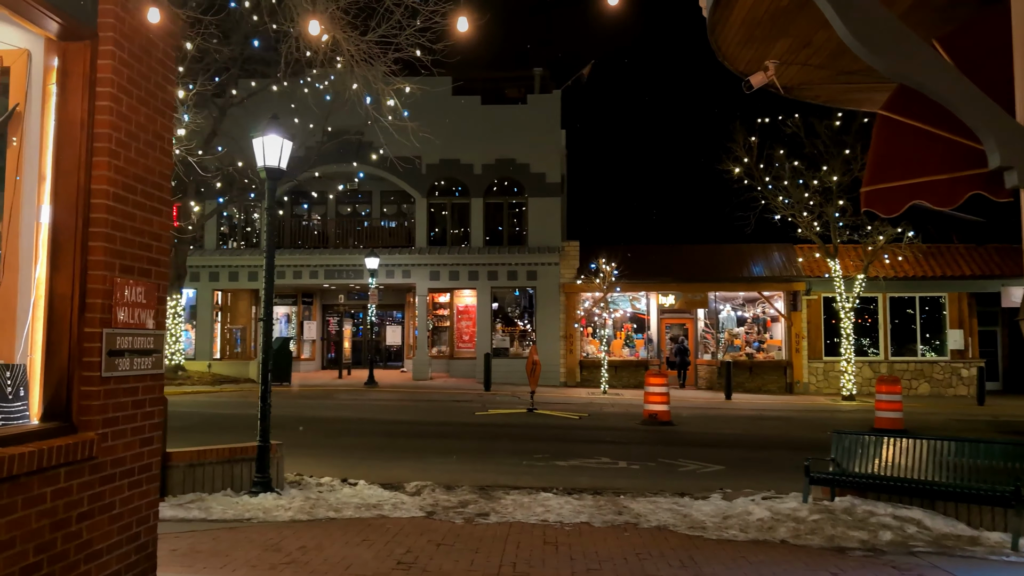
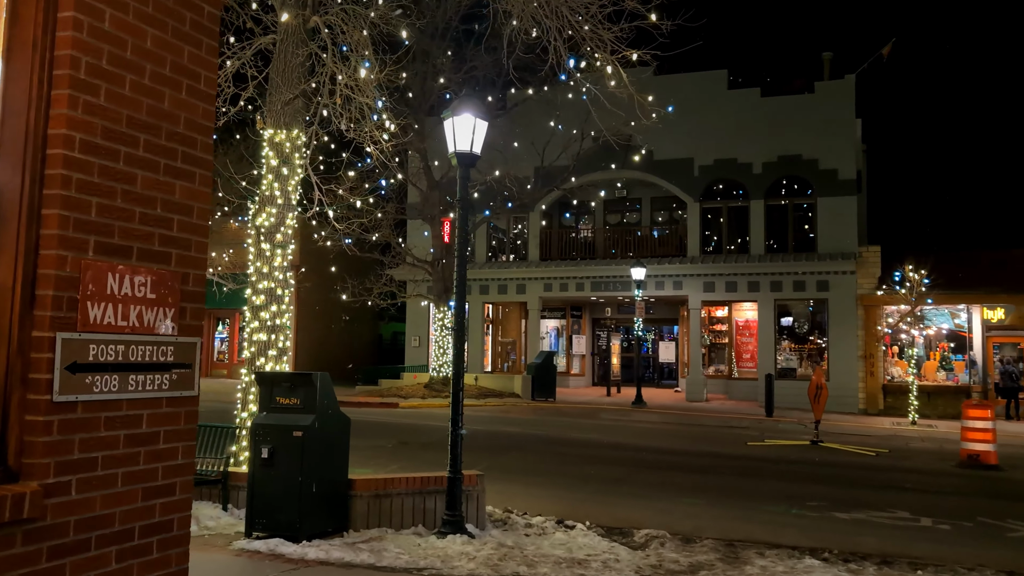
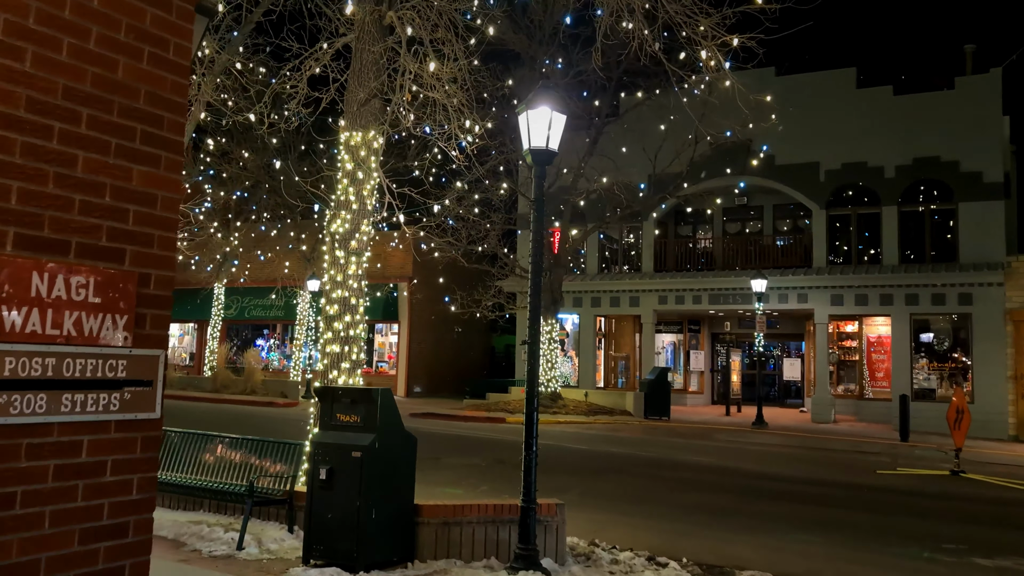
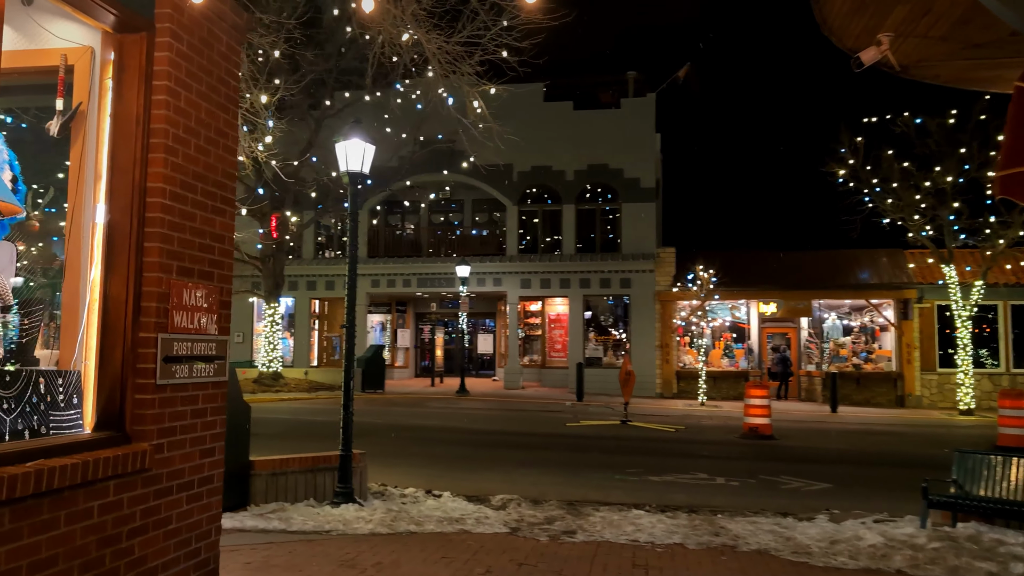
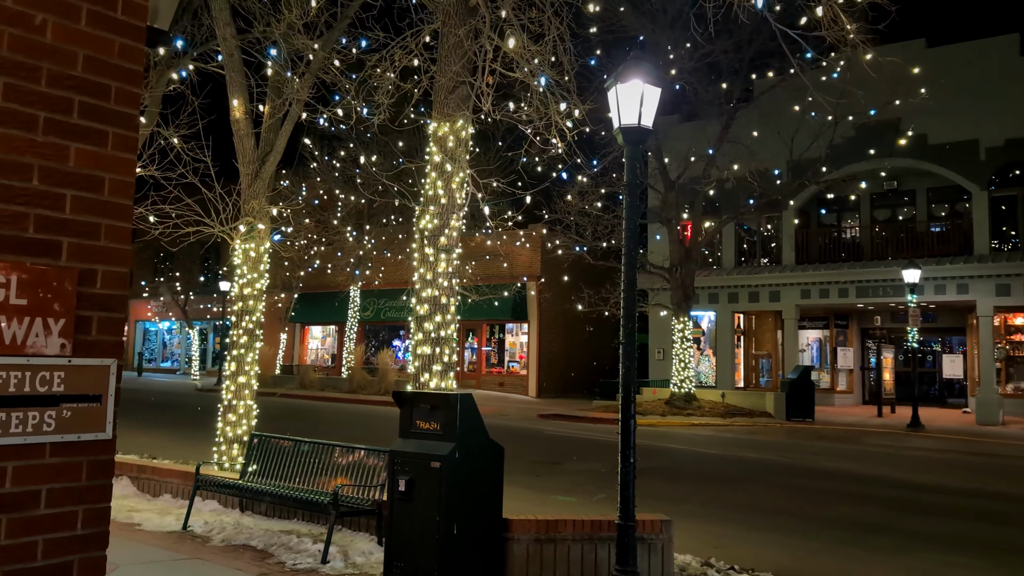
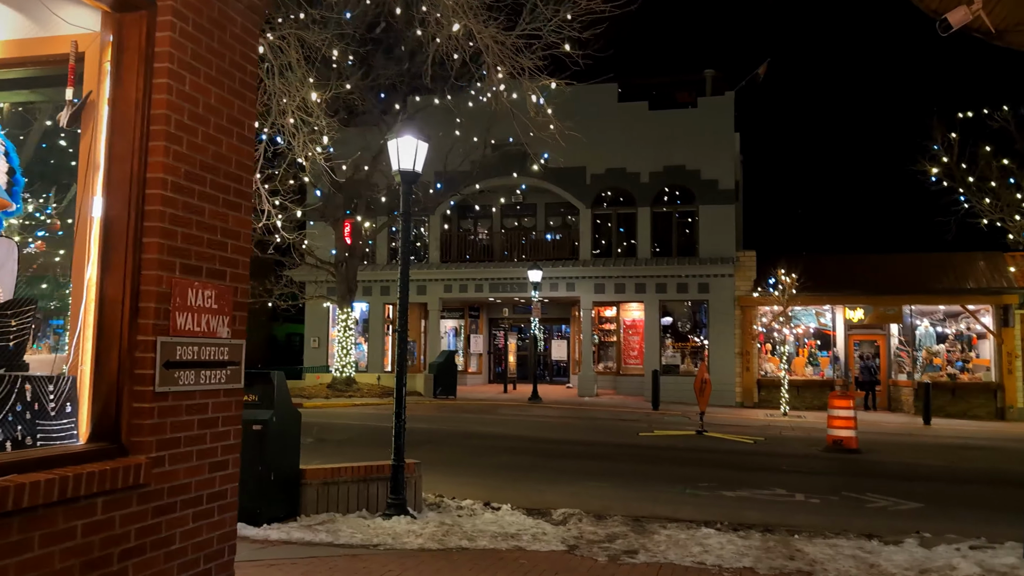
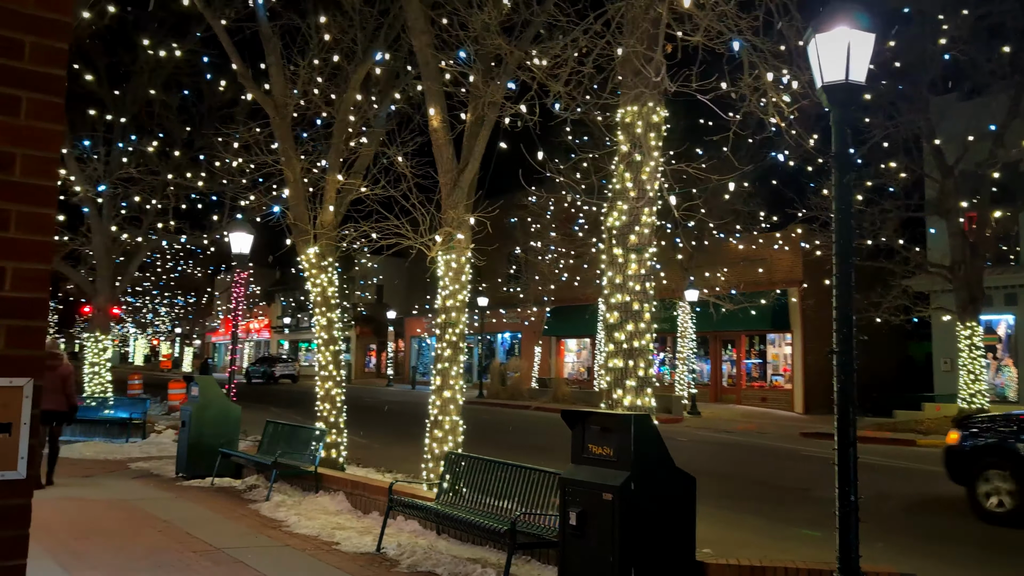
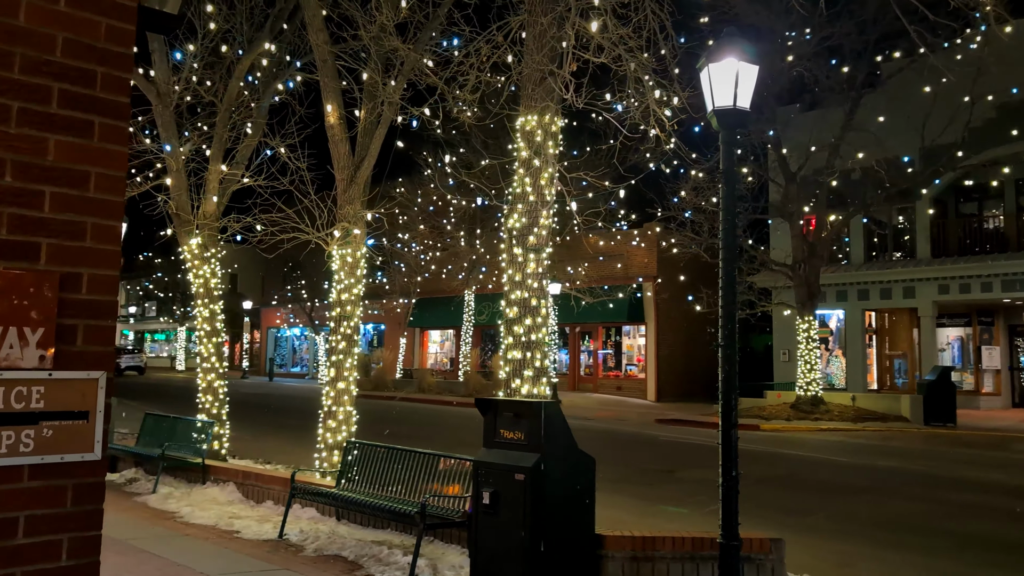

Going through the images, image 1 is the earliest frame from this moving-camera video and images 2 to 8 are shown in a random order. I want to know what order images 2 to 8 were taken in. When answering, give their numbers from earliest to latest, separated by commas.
4, 6, 2, 3, 5, 8, 7
